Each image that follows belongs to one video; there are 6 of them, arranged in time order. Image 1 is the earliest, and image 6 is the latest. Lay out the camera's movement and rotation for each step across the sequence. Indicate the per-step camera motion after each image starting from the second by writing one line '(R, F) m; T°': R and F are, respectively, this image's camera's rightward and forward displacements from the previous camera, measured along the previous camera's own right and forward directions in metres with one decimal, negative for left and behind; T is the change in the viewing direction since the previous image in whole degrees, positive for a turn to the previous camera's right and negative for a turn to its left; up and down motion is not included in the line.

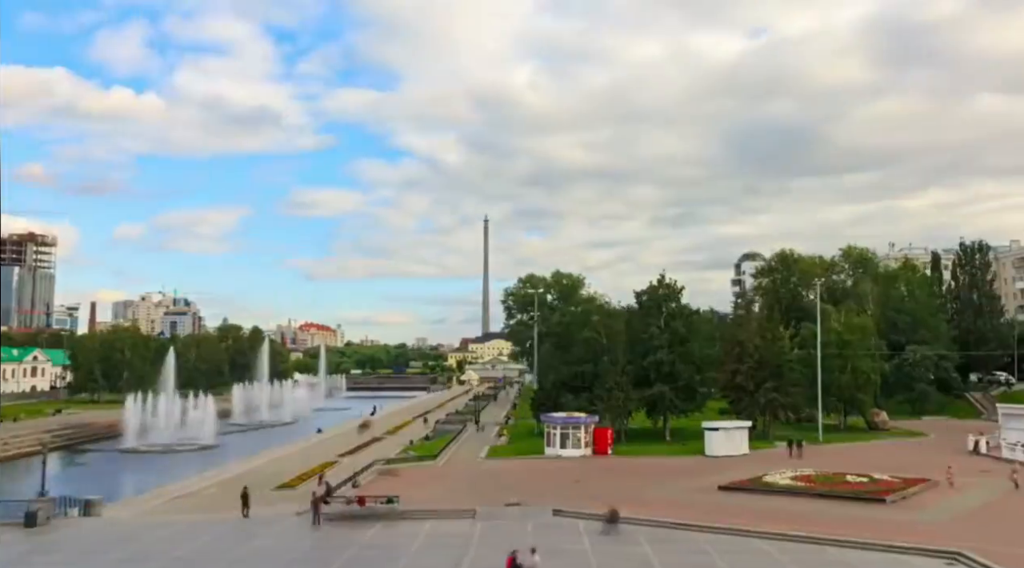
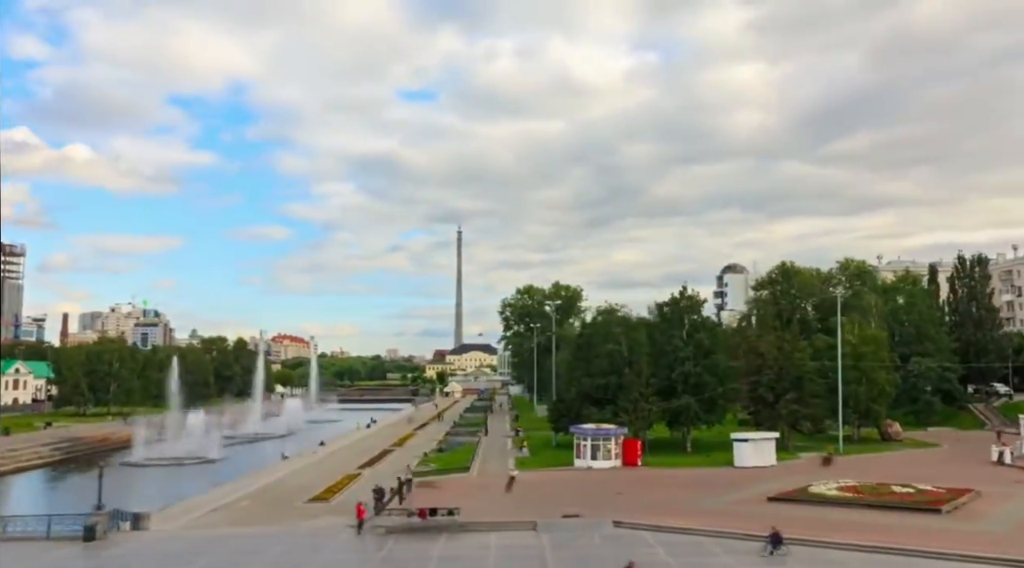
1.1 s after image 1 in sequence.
(-2.7, -0.1) m; +2°
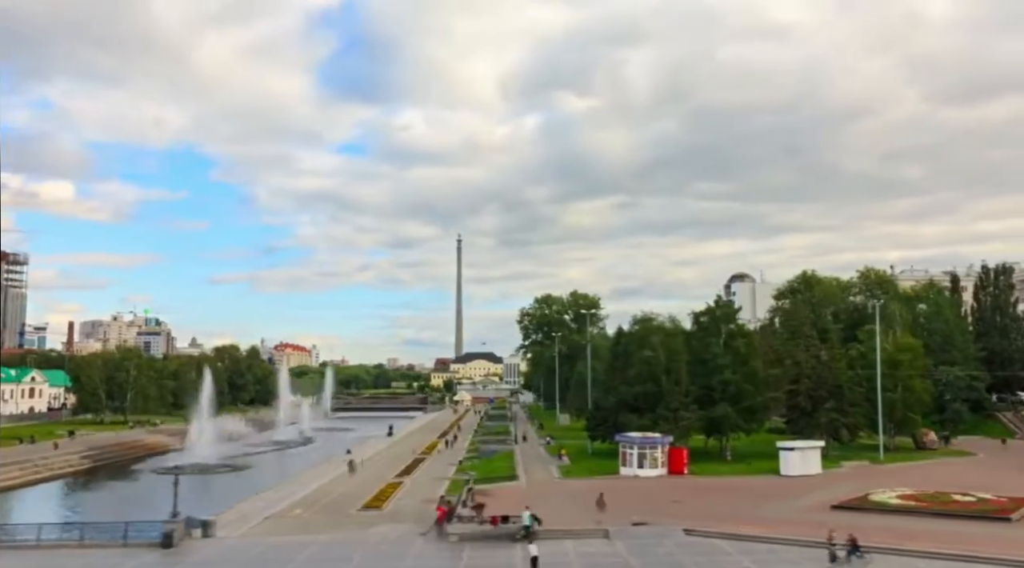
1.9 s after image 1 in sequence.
(-2.2, -0.3) m; 0°
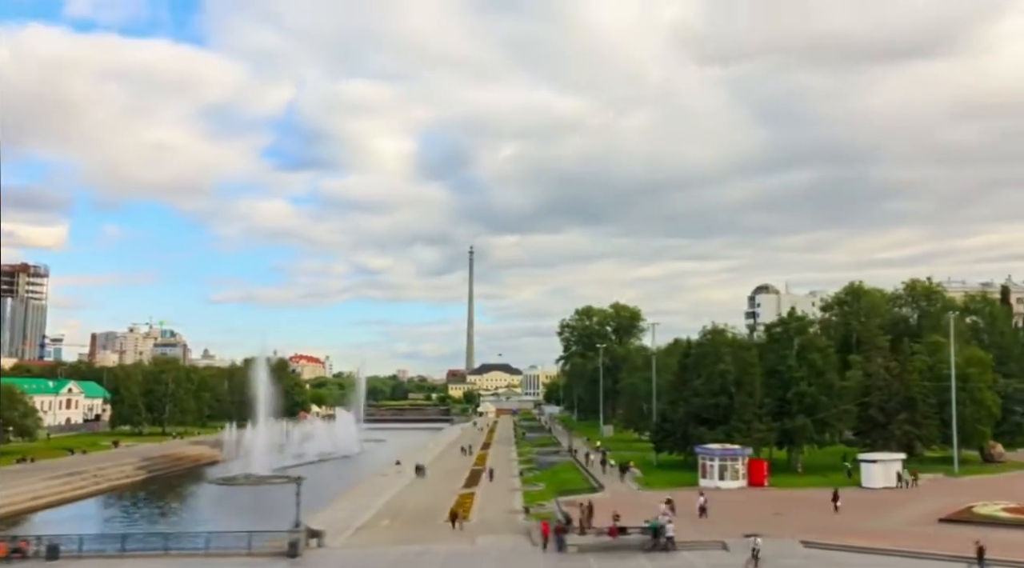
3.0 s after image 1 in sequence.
(-3.2, -0.3) m; -1°
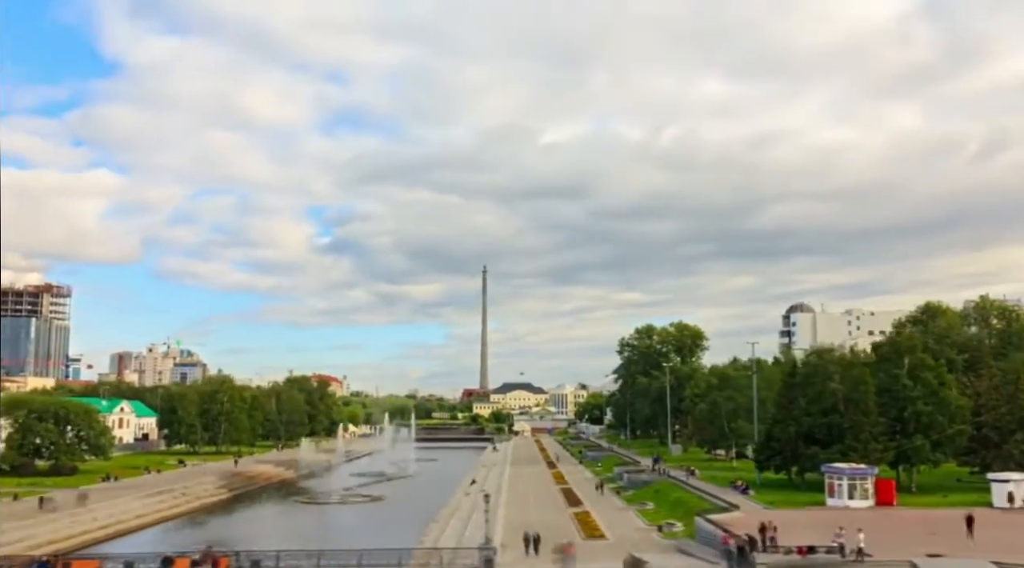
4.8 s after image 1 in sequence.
(-5.3, -0.4) m; -1°
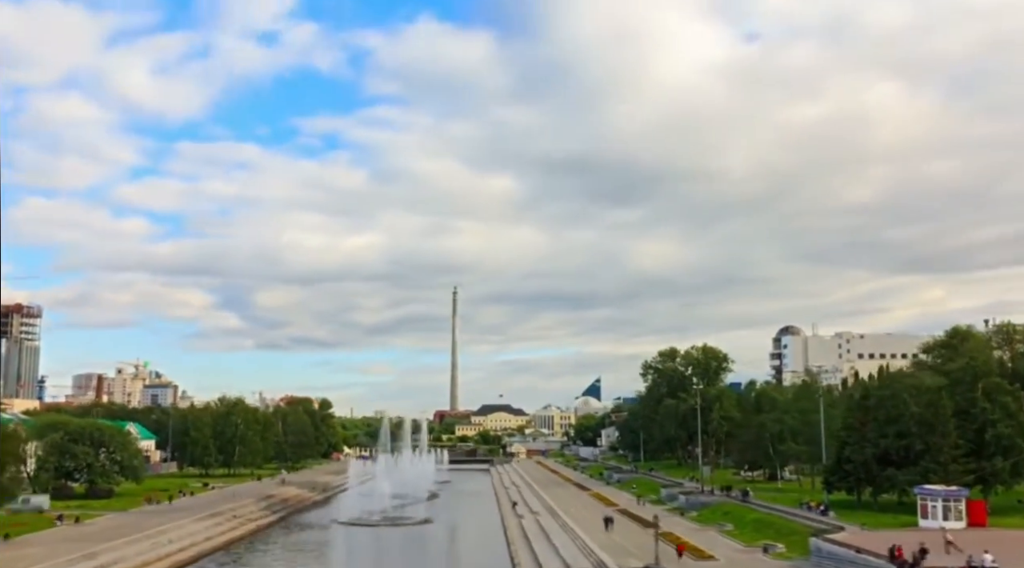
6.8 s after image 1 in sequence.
(-6.3, -0.7) m; +1°
